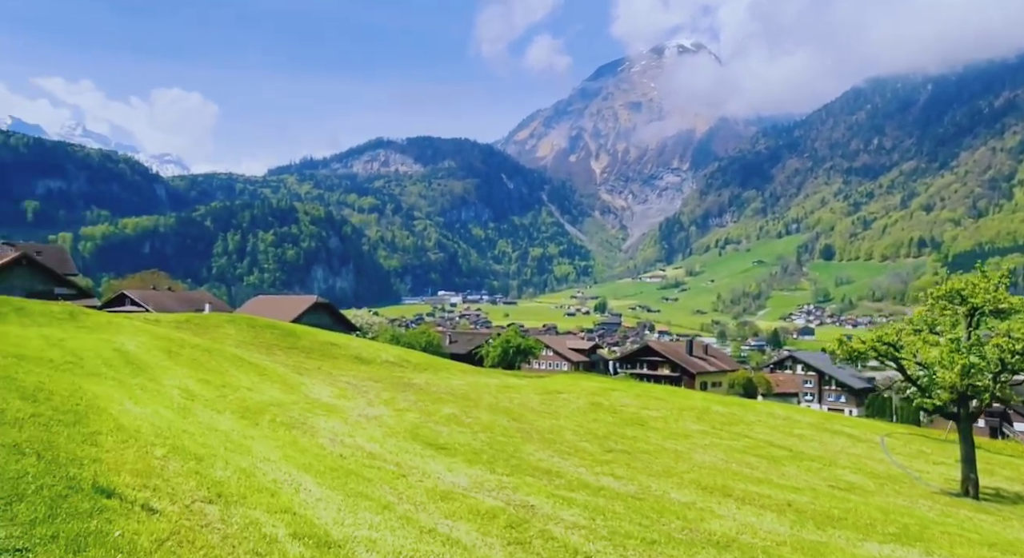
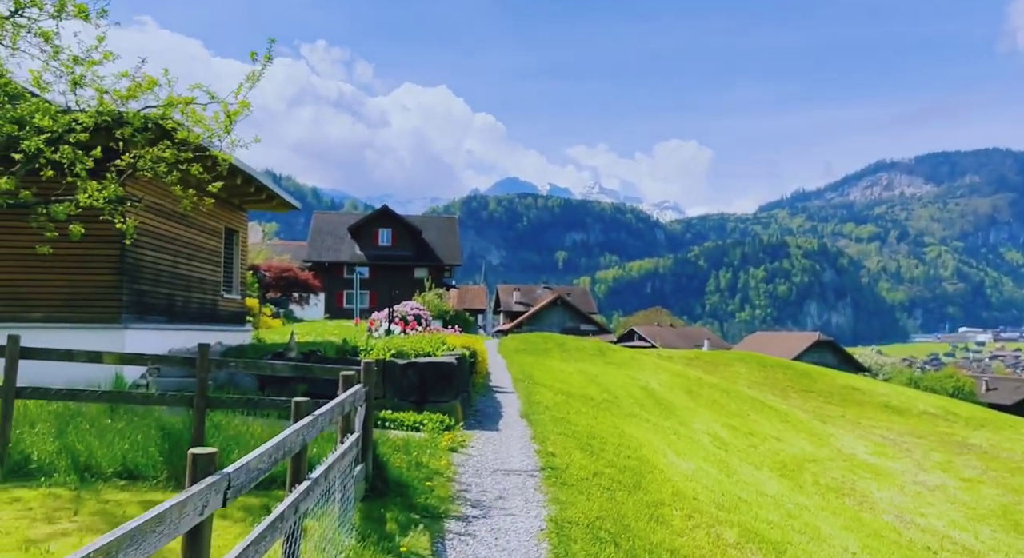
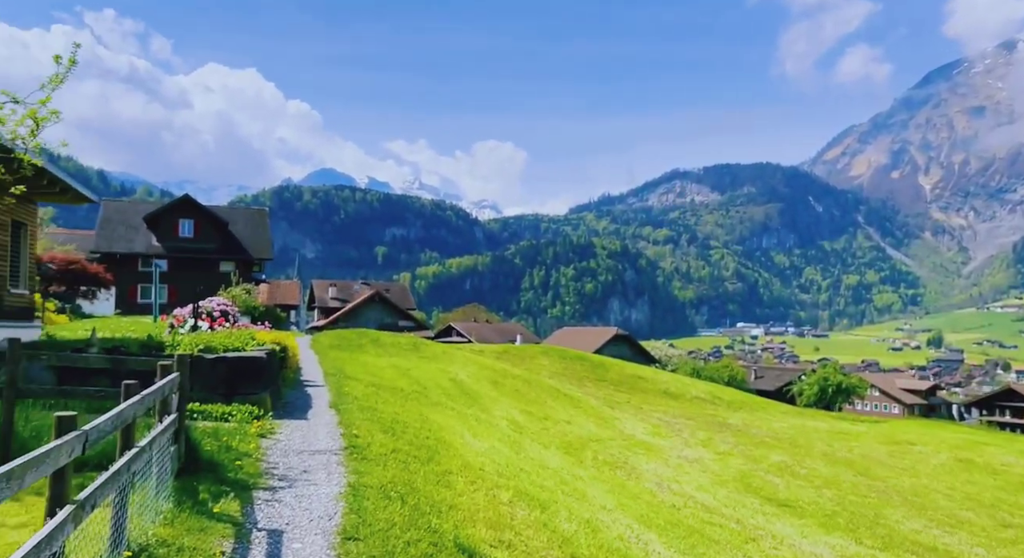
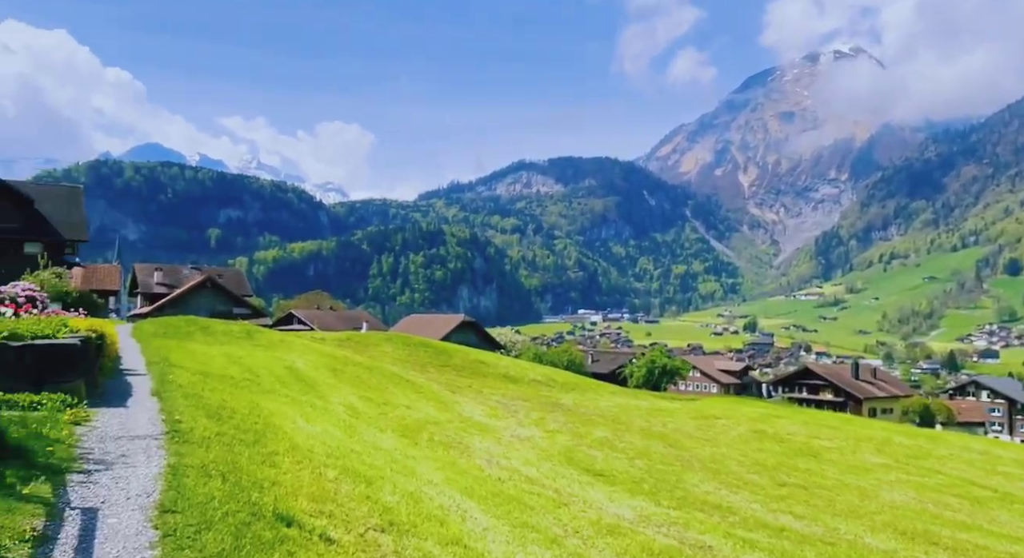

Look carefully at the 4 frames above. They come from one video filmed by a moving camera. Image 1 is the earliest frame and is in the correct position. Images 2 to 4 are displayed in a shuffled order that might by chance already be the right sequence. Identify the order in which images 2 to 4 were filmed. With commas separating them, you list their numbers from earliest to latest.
4, 3, 2
